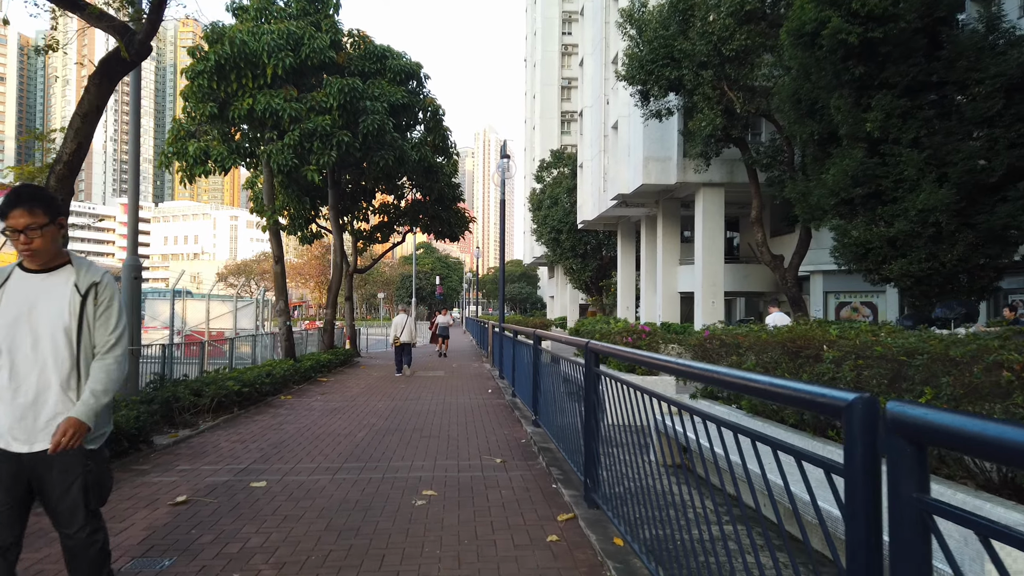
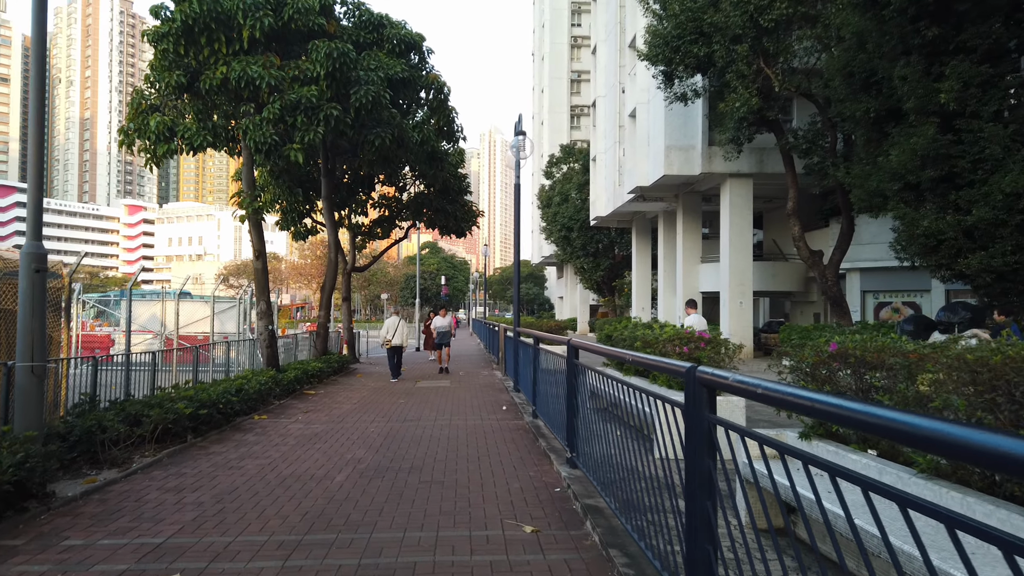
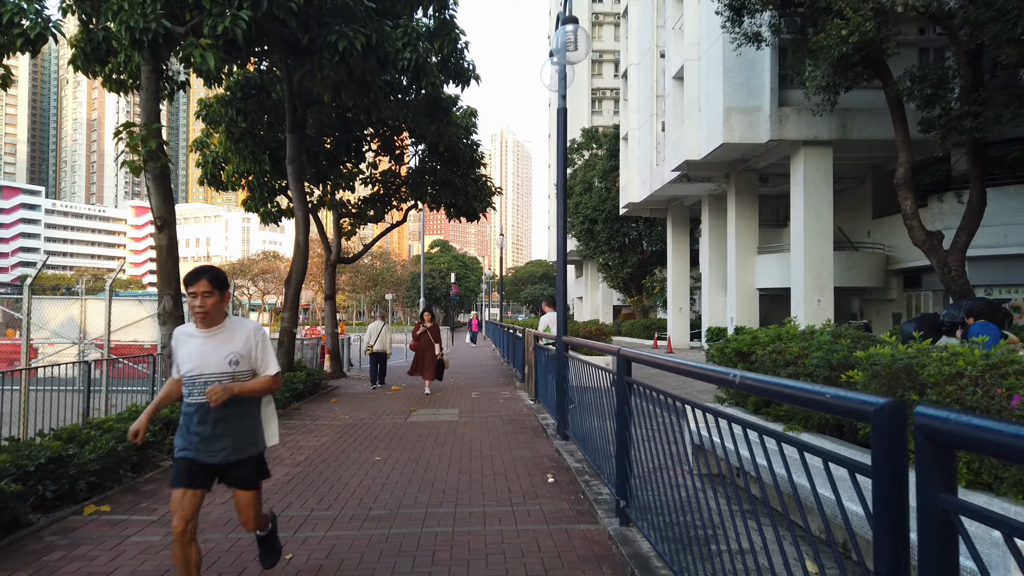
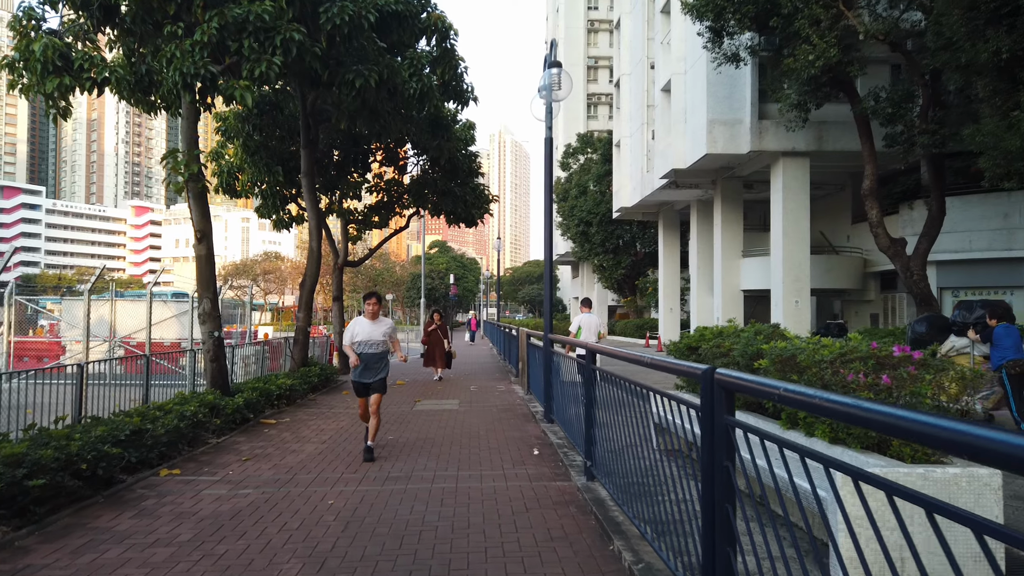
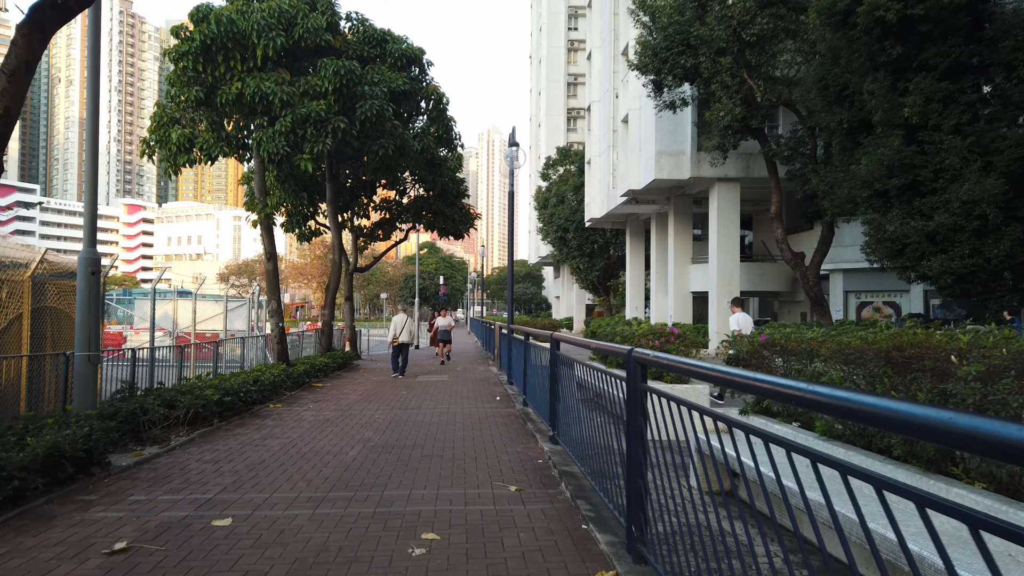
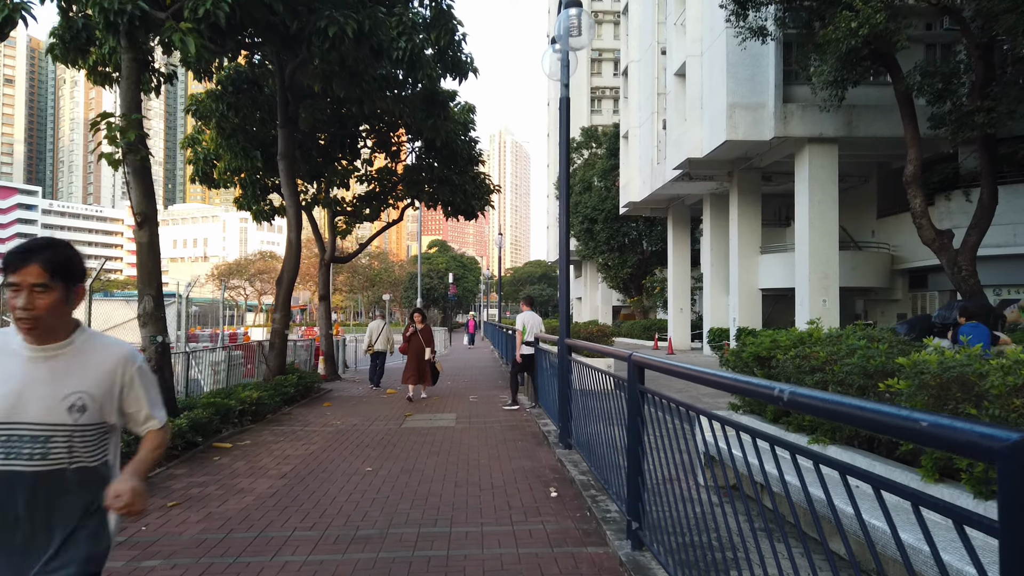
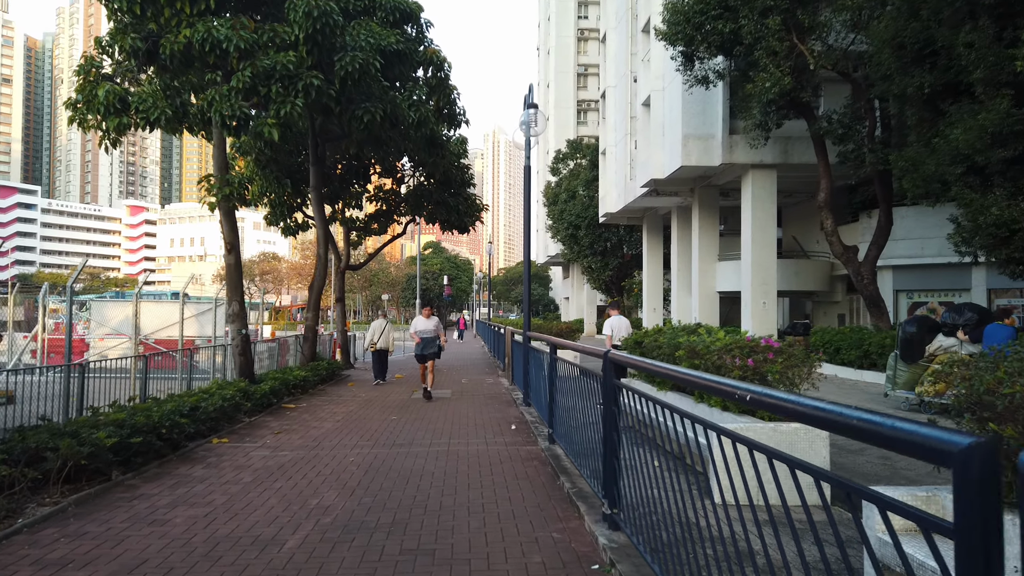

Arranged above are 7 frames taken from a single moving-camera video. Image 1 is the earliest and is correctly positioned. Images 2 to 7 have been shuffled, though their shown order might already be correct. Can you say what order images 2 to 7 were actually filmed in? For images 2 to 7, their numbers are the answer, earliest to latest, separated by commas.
5, 2, 7, 4, 3, 6
